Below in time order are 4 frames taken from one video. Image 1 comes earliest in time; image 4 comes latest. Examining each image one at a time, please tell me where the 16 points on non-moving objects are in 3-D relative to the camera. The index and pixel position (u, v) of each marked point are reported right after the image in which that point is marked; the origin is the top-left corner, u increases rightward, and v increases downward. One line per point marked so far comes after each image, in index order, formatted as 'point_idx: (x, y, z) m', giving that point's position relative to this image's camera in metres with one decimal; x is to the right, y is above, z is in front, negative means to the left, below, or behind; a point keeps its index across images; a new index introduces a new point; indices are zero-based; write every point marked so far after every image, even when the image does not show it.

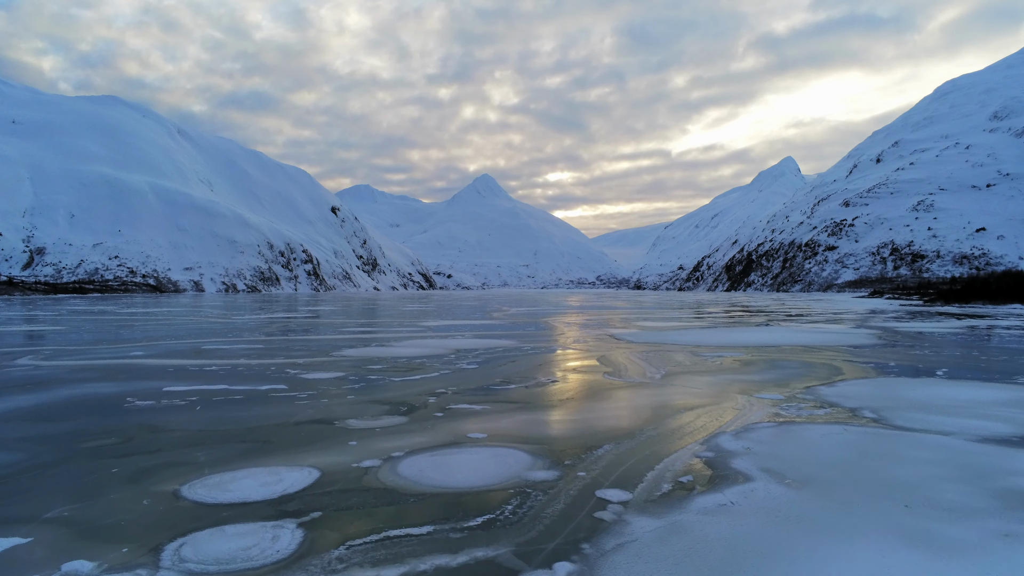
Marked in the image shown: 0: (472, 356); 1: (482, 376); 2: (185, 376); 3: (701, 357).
0: (-0.9, -1.6, +12.4) m
1: (-0.5, -1.6, +9.6) m
2: (-5.8, -1.6, +9.7) m
3: (+4.2, -1.5, +12.1) m
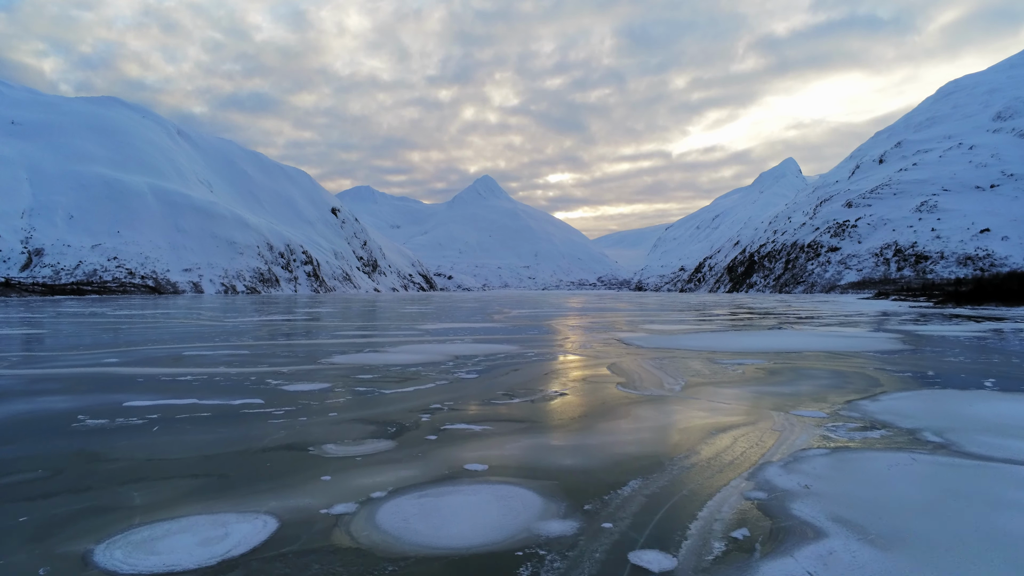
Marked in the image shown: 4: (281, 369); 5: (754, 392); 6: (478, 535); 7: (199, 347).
0: (-0.9, -1.6, +11.4) m
1: (-0.5, -1.6, +8.7) m
2: (-5.7, -1.6, +8.8) m
3: (+4.2, -1.6, +11.2) m
4: (-4.5, -1.6, +10.6) m
5: (+3.7, -1.6, +8.4) m
6: (-0.2, -1.6, +3.5) m
7: (-8.4, -1.6, +14.6) m
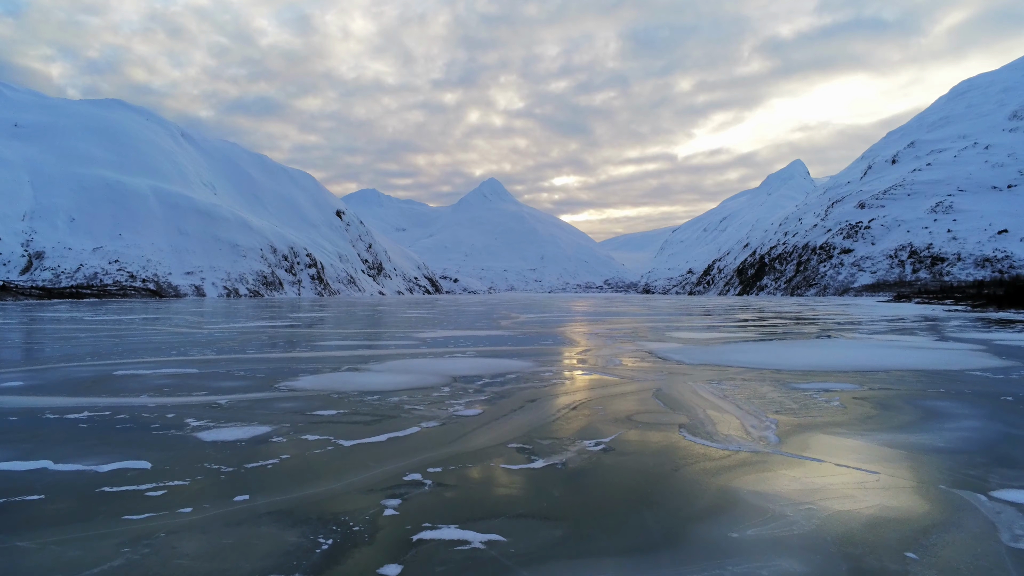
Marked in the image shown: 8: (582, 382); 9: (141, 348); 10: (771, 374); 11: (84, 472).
0: (-0.6, -1.6, +8.7) m
1: (-0.3, -1.6, +6.0) m
2: (-5.5, -1.6, +6.2) m
3: (+4.5, -1.6, +8.5) m
4: (-4.3, -1.6, +8.0) m
5: (+3.9, -1.6, +5.7) m
6: (-0.1, -1.6, +0.8) m
7: (-8.1, -1.7, +12.0) m
8: (+1.3, -1.7, +9.9) m
9: (-11.3, -1.8, +16.7) m
10: (+4.9, -1.6, +10.5) m
11: (-3.8, -1.6, +4.8) m
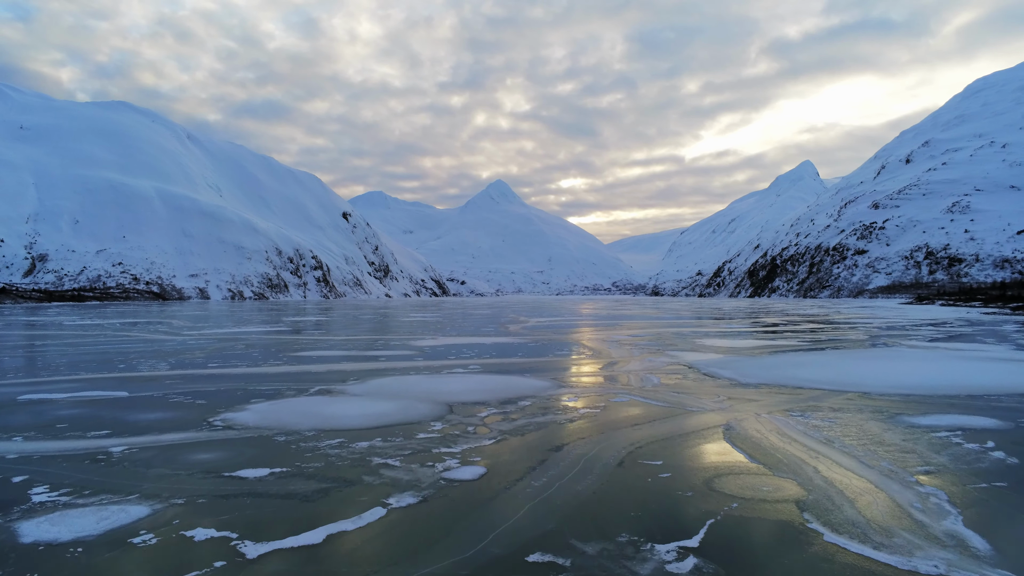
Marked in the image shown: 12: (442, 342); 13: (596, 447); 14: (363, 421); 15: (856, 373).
0: (-0.5, -1.7, +6.4) m
1: (-0.1, -1.6, +3.6) m
2: (-5.4, -1.6, +3.9) m
3: (+4.6, -1.6, +6.0) m
4: (-4.1, -1.6, +5.7) m
5: (+4.1, -1.6, +3.3) m
6: (0.0, -1.5, -1.5) m
7: (-7.9, -1.7, +9.7) m
8: (+1.5, -1.7, +7.5) m
9: (-11.0, -1.9, +14.5) m
10: (+5.1, -1.6, +8.0) m
11: (-3.7, -1.6, +2.5) m
12: (-2.3, -1.8, +19.0) m
13: (+1.0, -1.6, +6.0) m
14: (-1.9, -1.6, +7.0) m
15: (+7.0, -1.7, +11.3) m
